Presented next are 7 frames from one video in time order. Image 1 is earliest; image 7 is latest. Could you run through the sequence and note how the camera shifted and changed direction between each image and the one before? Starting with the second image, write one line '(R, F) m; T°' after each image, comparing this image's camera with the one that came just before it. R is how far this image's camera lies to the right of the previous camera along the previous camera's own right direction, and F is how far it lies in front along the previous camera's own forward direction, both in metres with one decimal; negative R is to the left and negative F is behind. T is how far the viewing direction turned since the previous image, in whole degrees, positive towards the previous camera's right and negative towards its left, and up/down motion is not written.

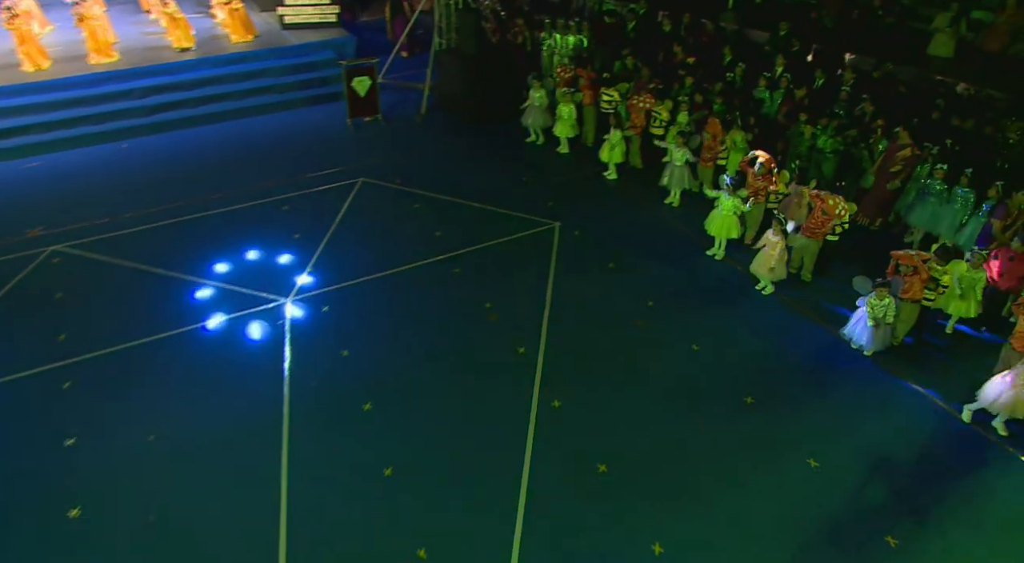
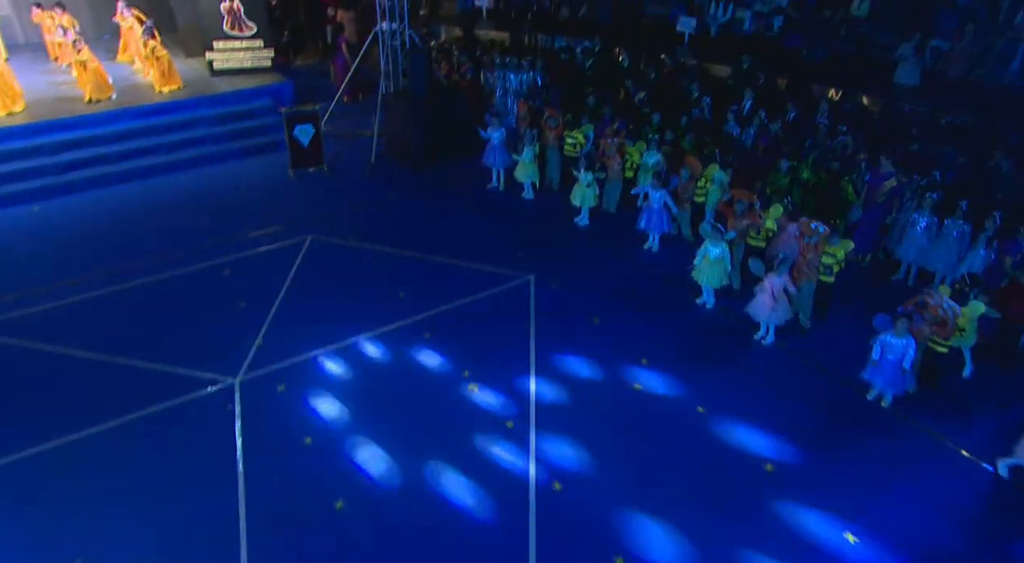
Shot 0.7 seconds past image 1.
(-0.3, +0.8) m; +5°
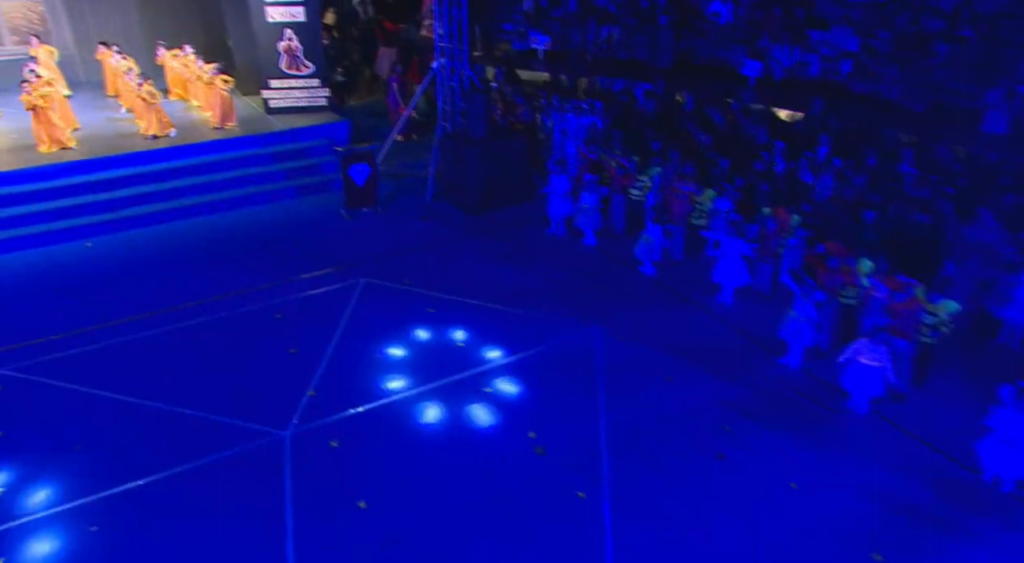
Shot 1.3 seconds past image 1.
(-0.4, +0.4) m; -3°
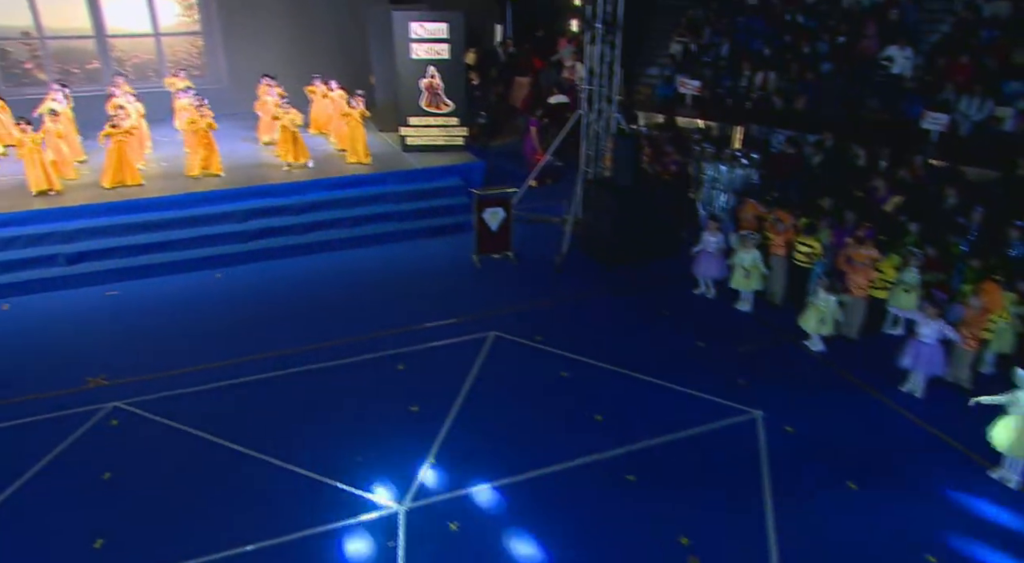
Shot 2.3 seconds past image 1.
(-0.4, +0.7) m; -9°
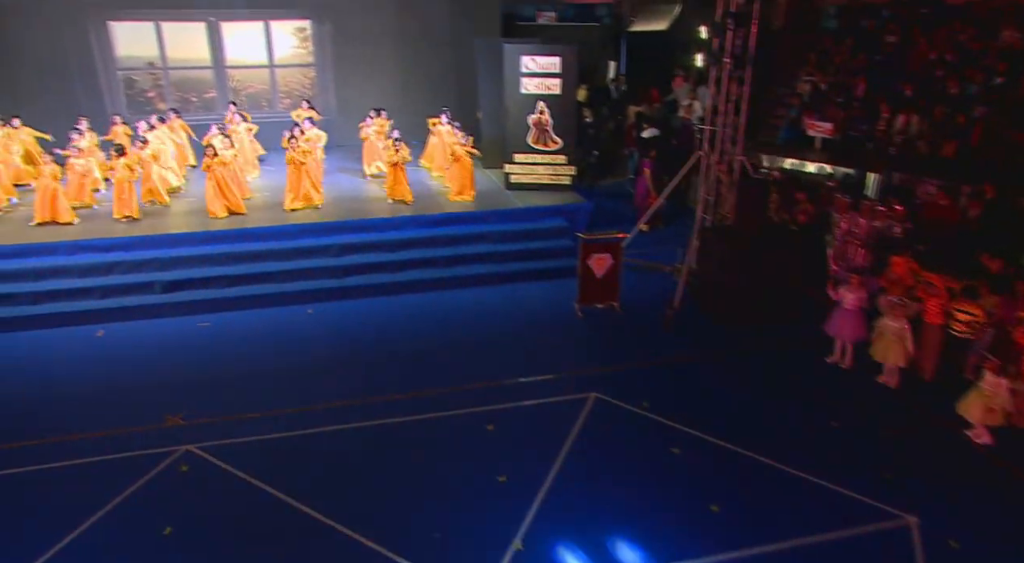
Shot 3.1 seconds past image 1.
(-0.1, +0.5) m; -8°
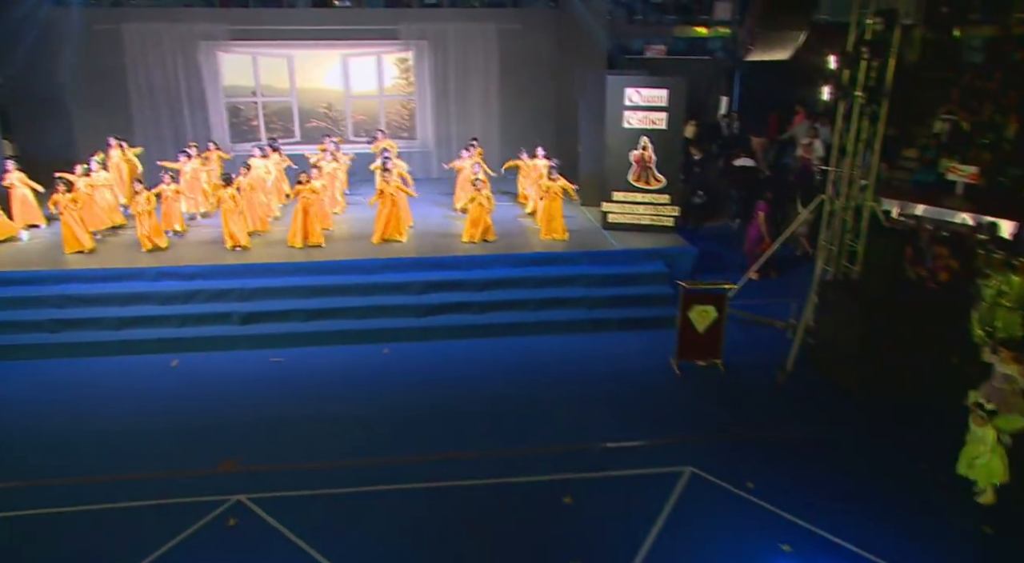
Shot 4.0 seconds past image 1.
(+0.1, +0.5) m; -9°
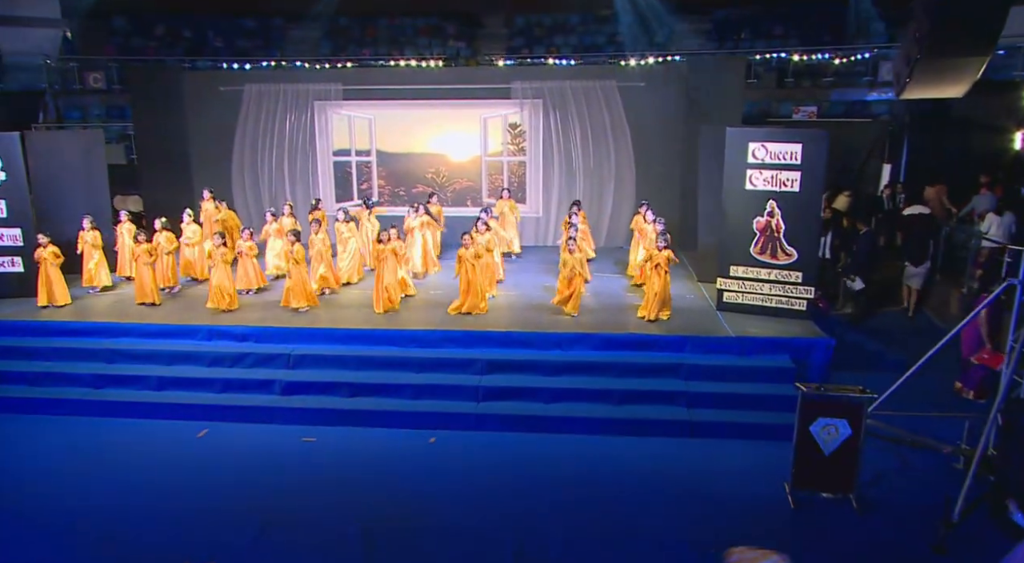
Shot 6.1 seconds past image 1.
(+0.5, +0.9) m; -13°
